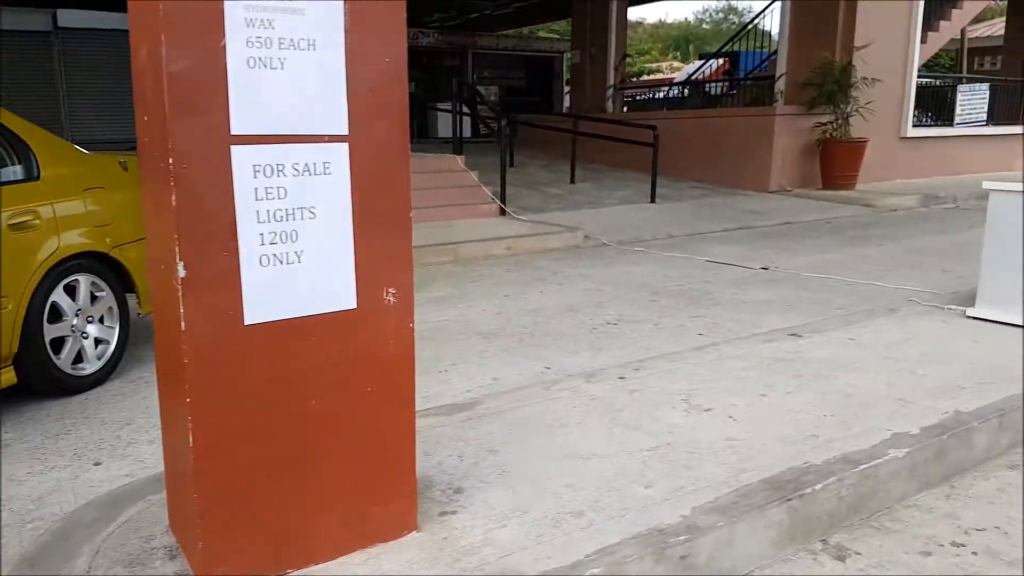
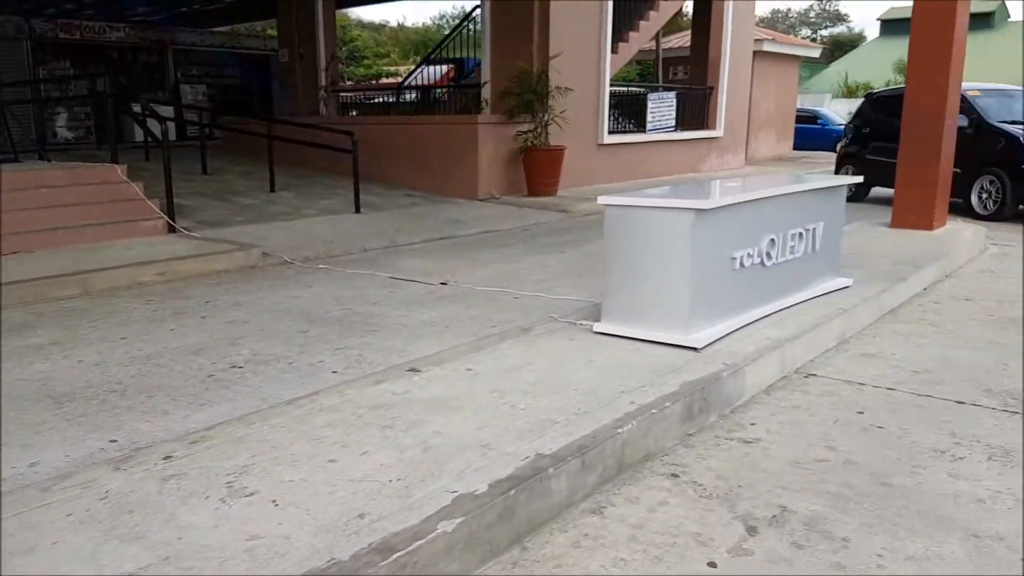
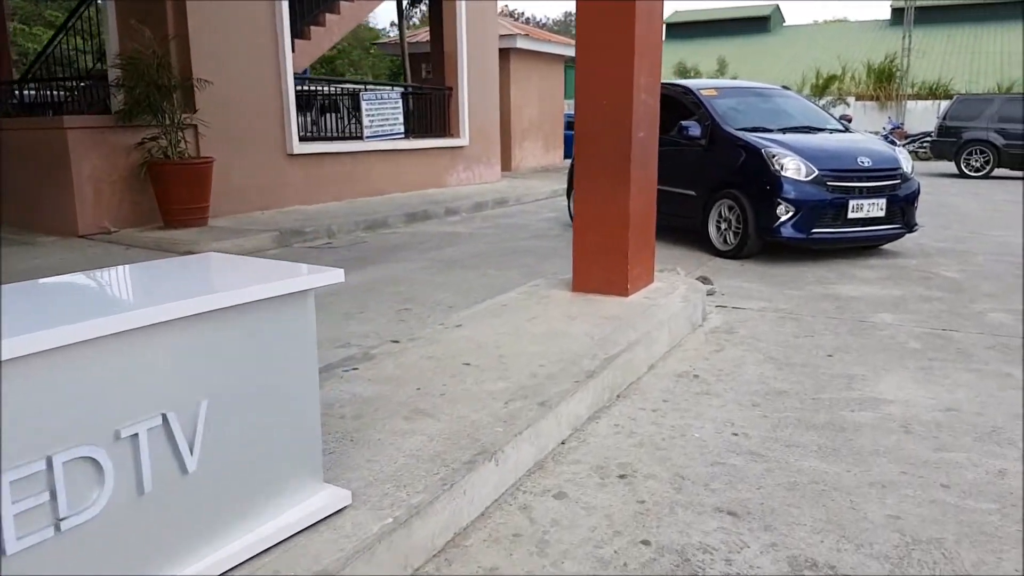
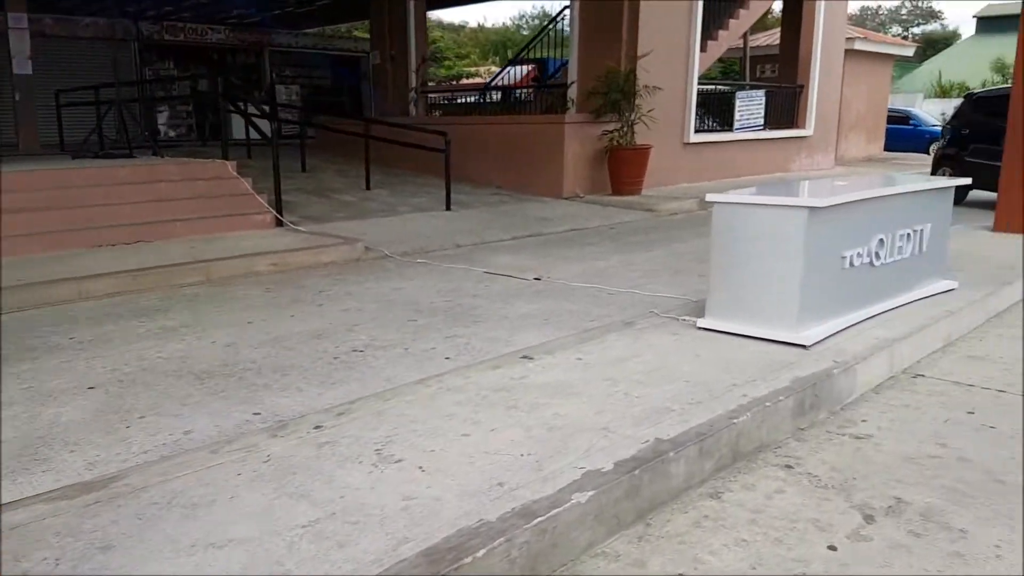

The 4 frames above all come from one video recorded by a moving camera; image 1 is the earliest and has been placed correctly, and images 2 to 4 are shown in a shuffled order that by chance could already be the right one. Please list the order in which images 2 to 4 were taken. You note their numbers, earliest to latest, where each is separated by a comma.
4, 2, 3
